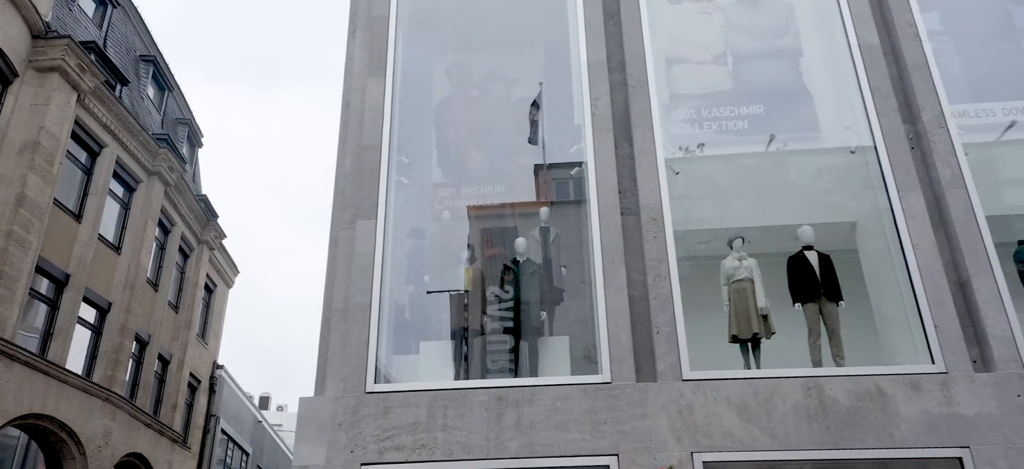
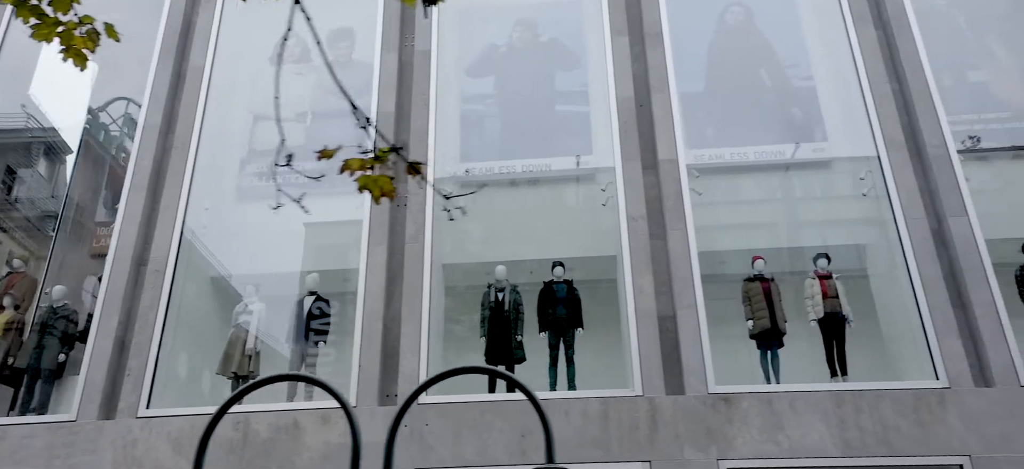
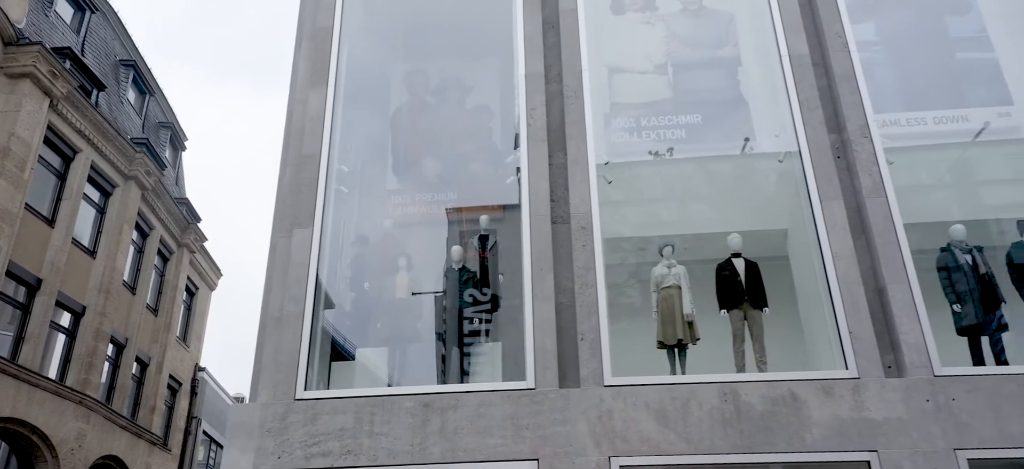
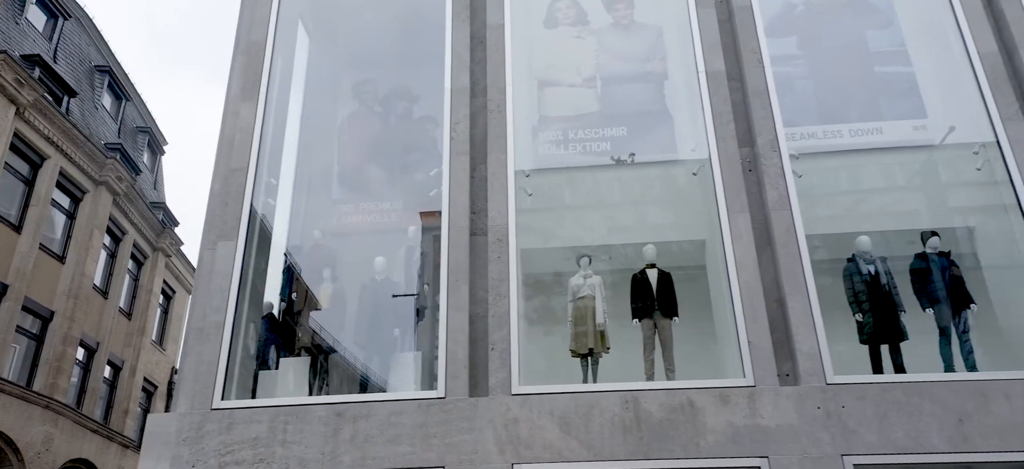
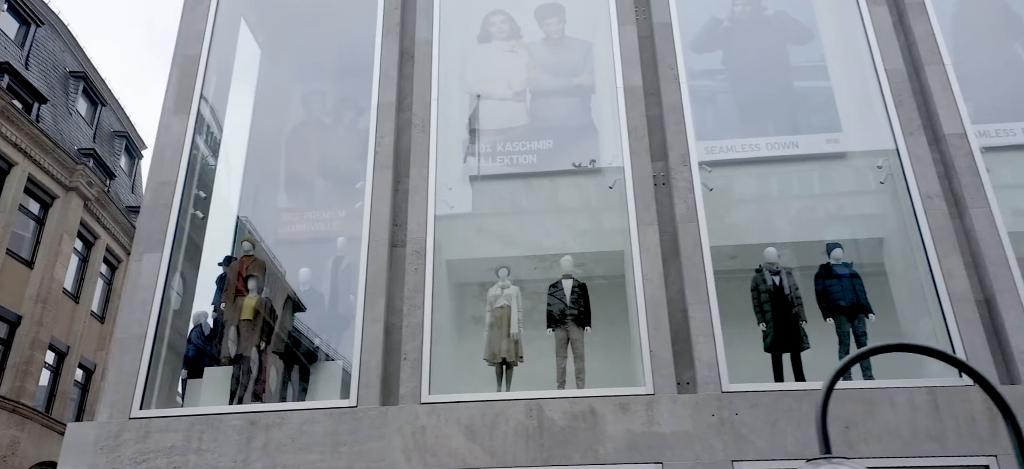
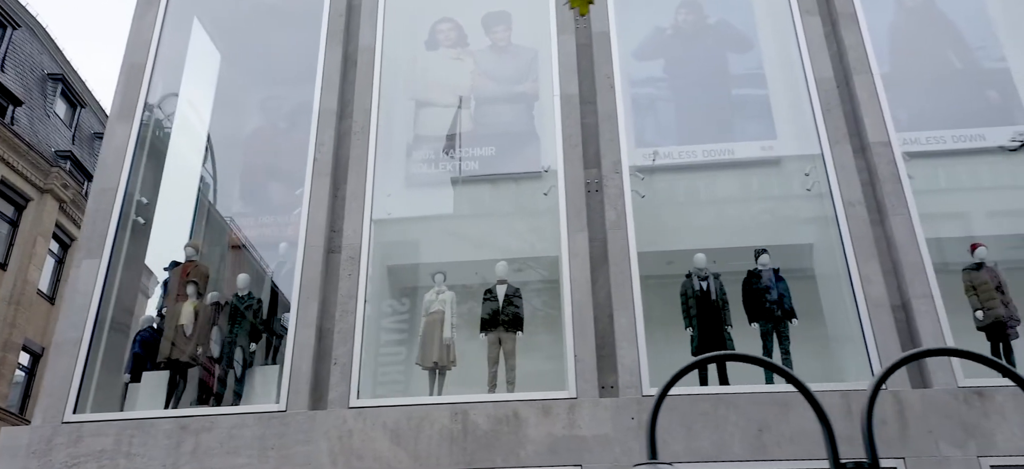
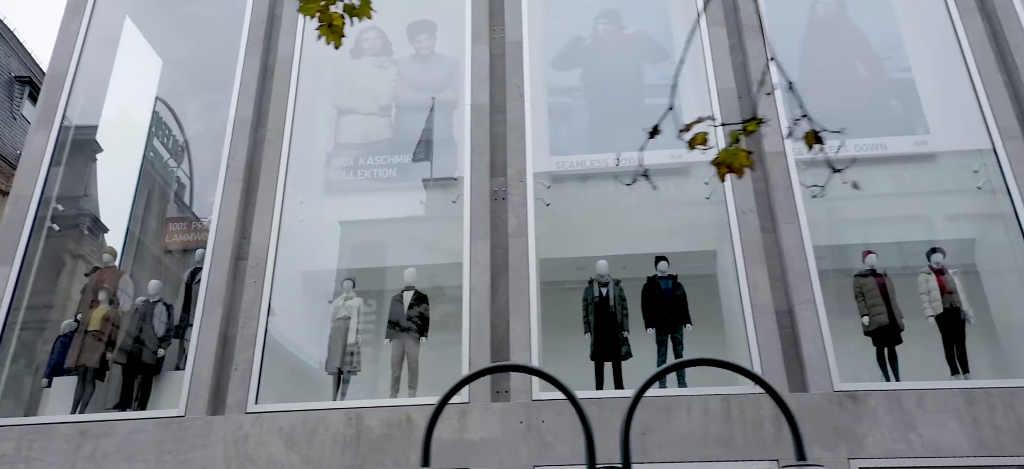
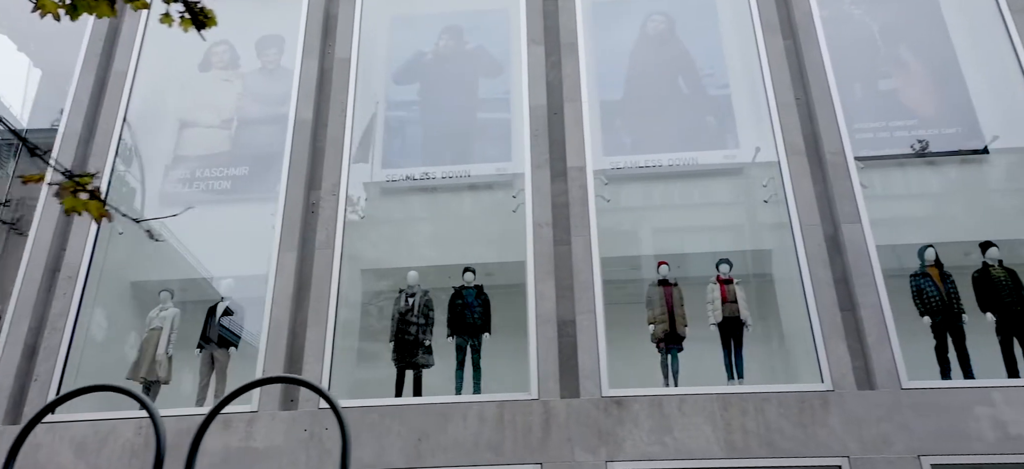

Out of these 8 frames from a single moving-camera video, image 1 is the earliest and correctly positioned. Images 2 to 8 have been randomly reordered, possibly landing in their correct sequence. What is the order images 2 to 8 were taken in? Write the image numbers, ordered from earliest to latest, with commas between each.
3, 4, 5, 6, 7, 2, 8
